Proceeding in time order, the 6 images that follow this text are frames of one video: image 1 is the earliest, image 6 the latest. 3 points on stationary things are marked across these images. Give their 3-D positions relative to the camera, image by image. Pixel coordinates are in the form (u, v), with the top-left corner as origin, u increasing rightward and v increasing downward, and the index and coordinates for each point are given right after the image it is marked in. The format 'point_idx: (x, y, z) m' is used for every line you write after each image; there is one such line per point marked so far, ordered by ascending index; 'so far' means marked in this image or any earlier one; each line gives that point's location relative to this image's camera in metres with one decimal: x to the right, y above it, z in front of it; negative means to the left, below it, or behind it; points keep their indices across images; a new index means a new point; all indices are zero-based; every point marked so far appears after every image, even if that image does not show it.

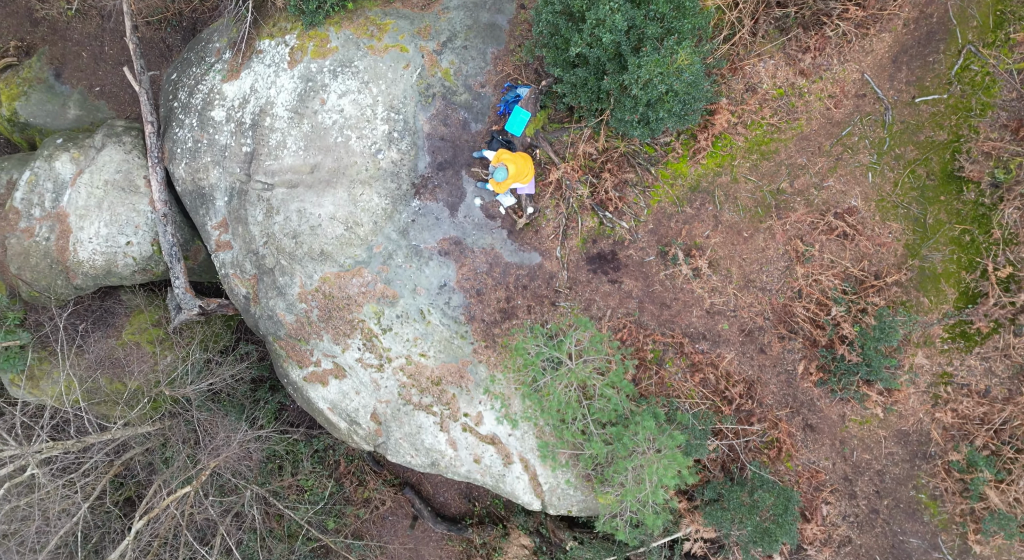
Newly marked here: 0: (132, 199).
0: (-4.5, +1.0, +8.7) m
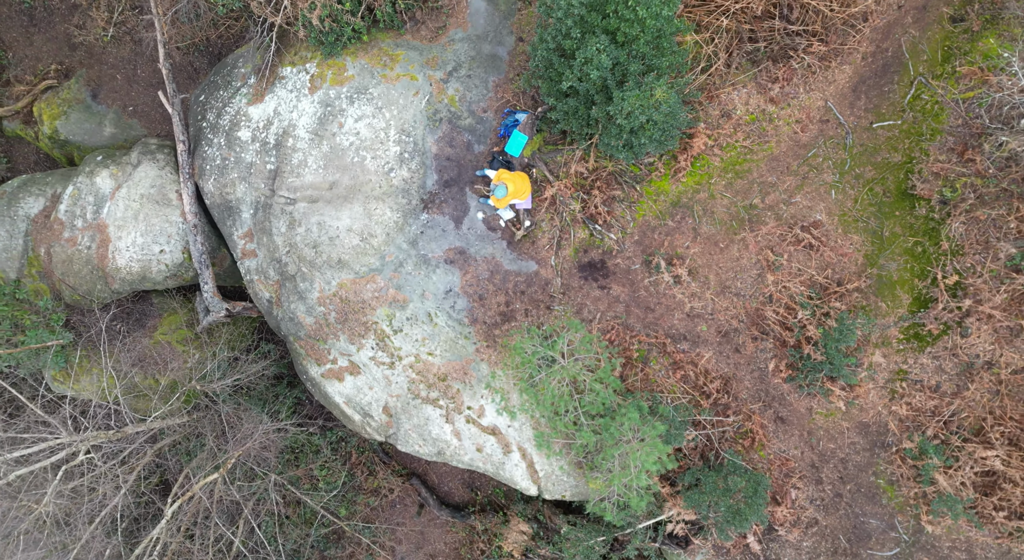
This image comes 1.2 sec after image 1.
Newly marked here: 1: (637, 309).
0: (-4.5, +0.9, +9.5) m
1: (+1.5, -0.3, +8.7) m
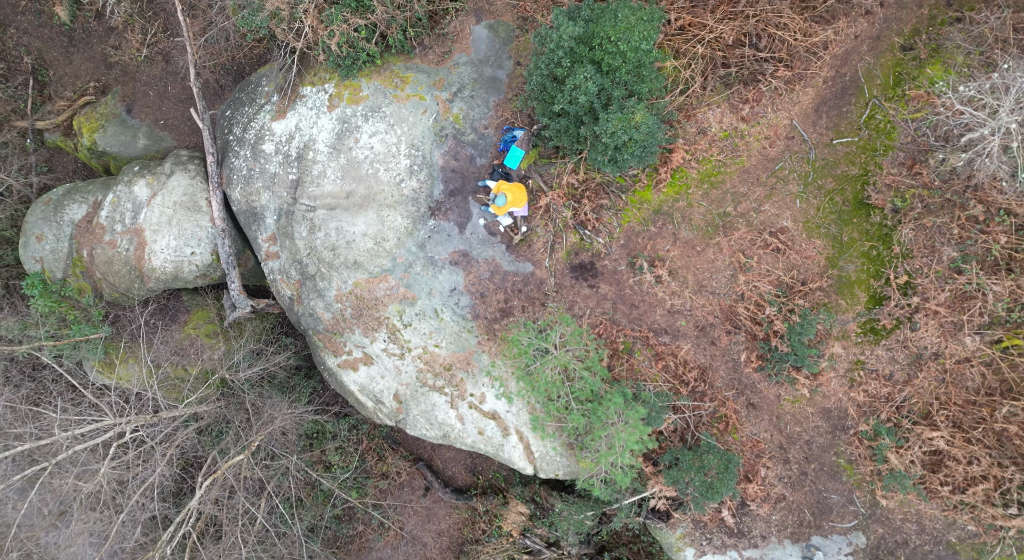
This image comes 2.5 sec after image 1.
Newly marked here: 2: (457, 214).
0: (-4.5, +0.9, +10.5) m
1: (+1.5, -0.3, +9.6) m
2: (-0.7, +0.9, +9.7) m
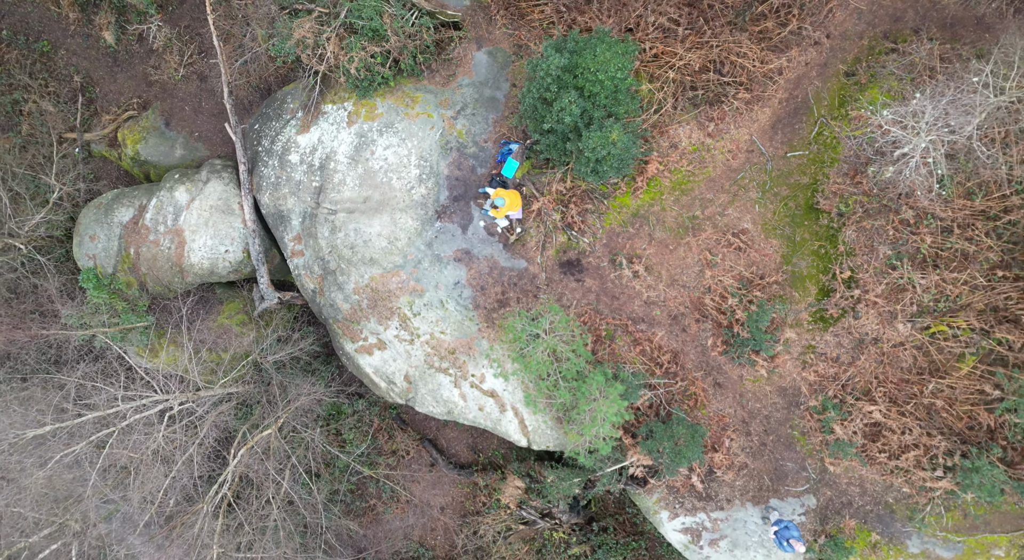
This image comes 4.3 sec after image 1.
0: (-4.6, +1.0, +11.9) m
1: (+1.4, -0.3, +11.0) m
2: (-0.8, +1.0, +11.2) m
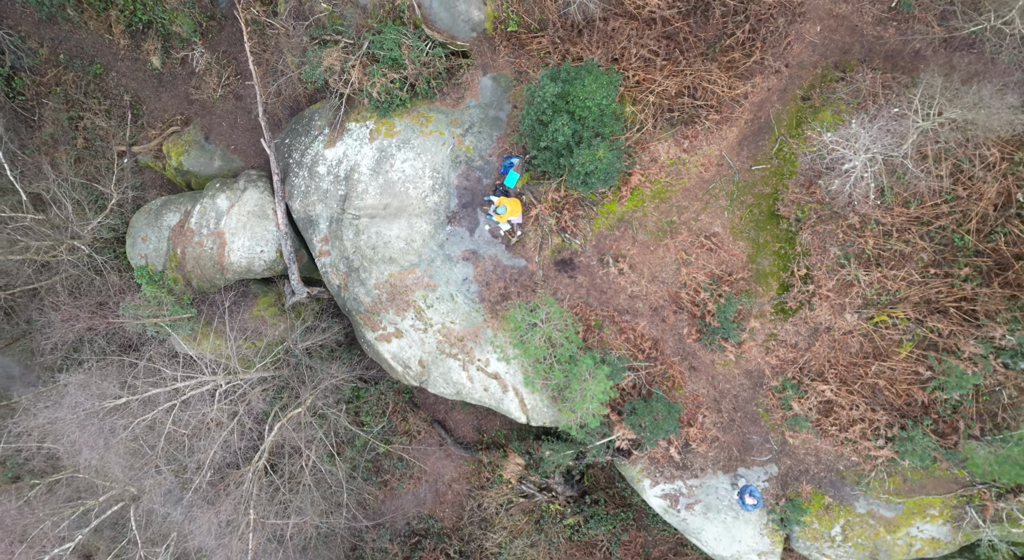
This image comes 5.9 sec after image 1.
0: (-4.6, +1.1, +13.6) m
1: (+1.4, -0.2, +12.7) m
2: (-0.8, +1.0, +12.8) m
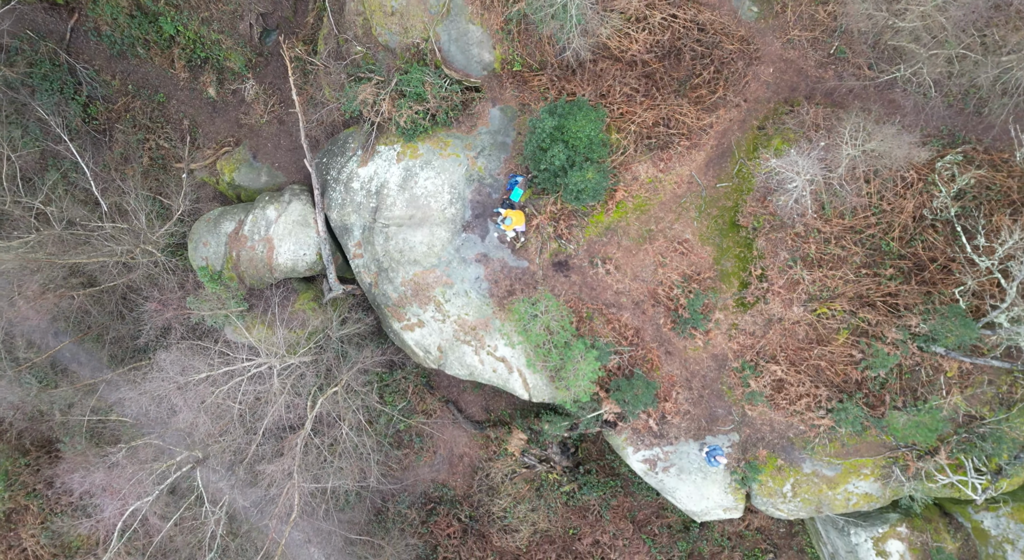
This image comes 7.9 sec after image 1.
0: (-4.5, +1.1, +16.0) m
1: (+1.5, -0.2, +15.1) m
2: (-0.7, +1.0, +15.2) m
